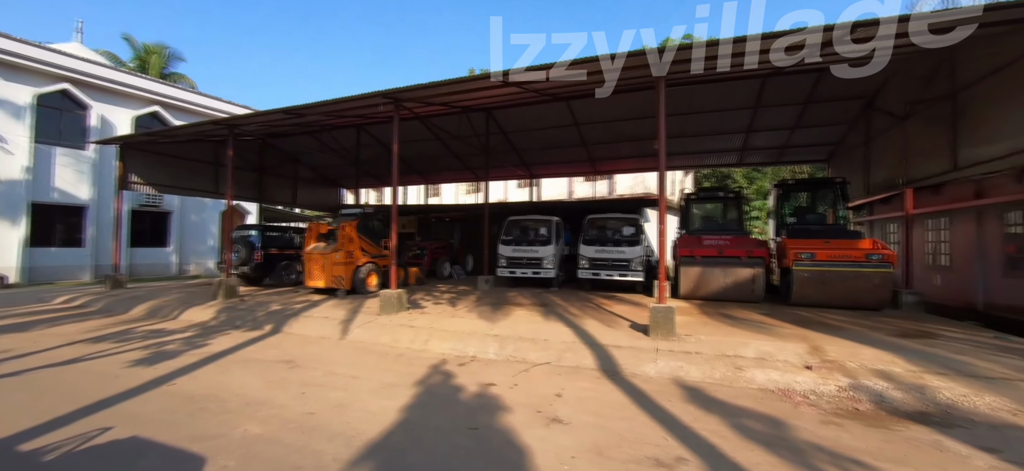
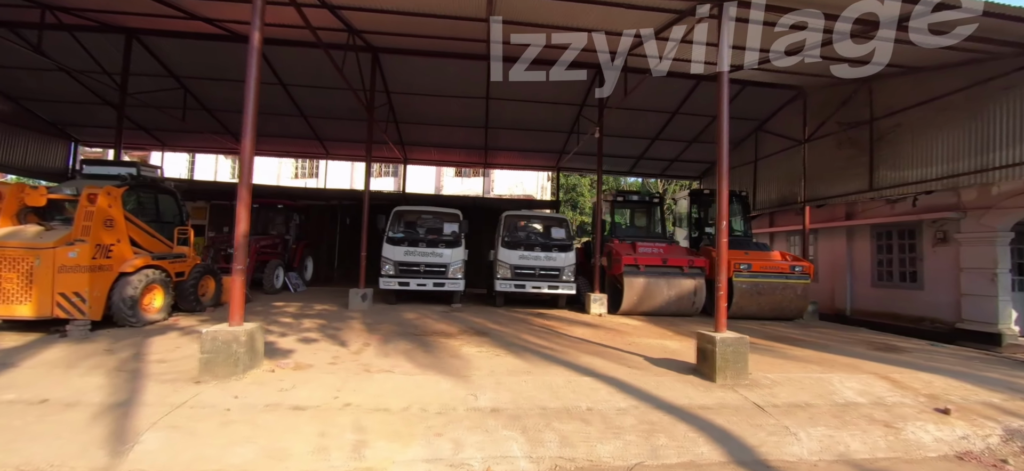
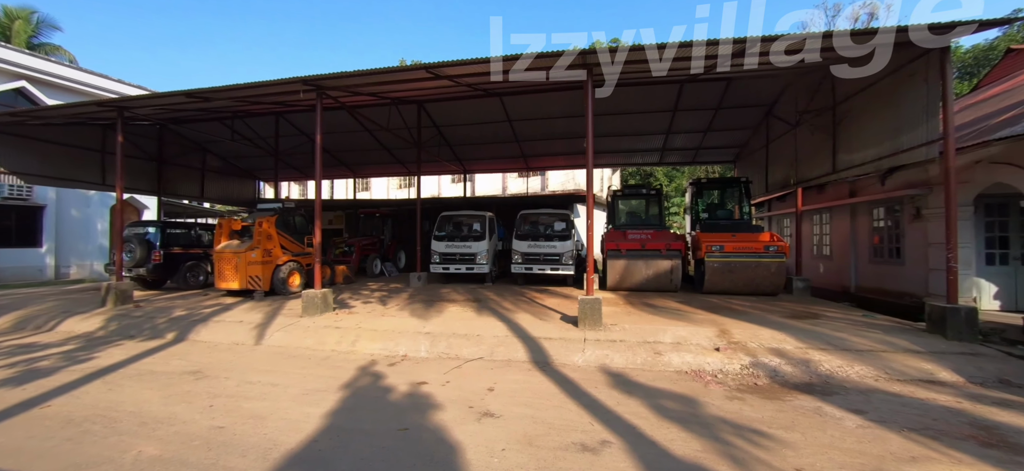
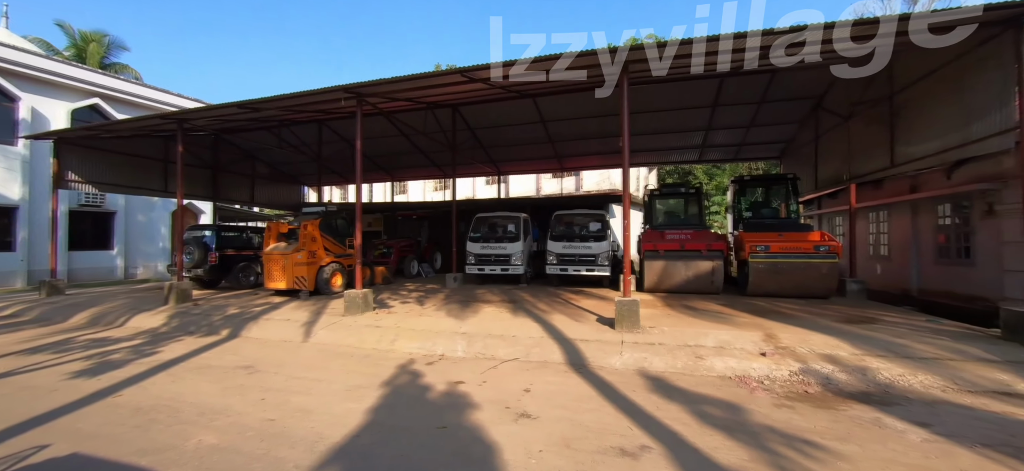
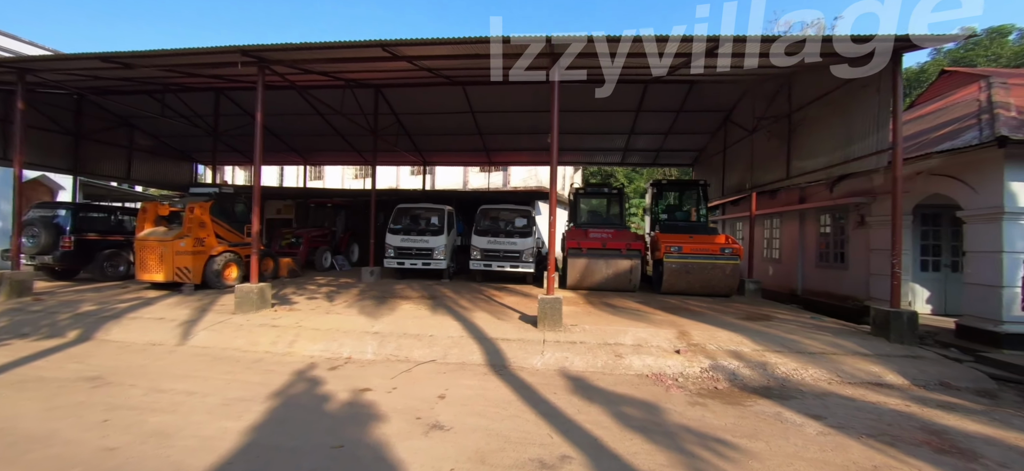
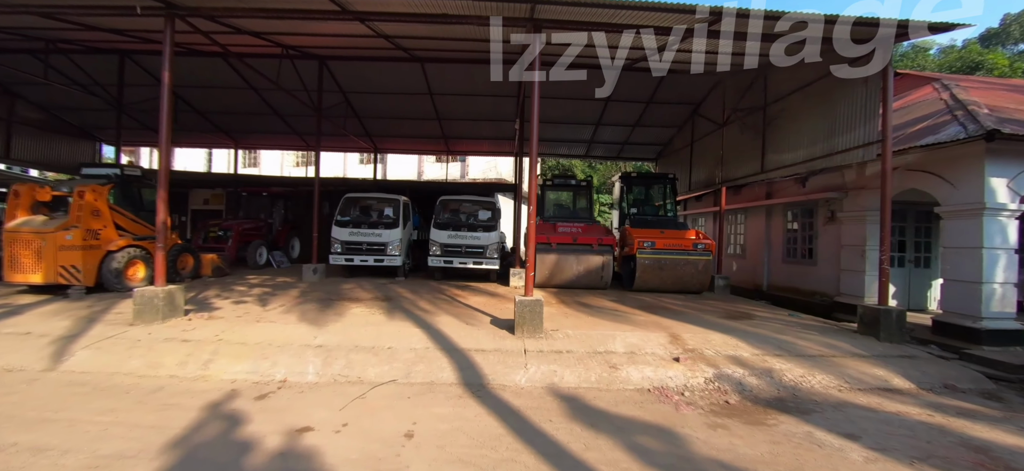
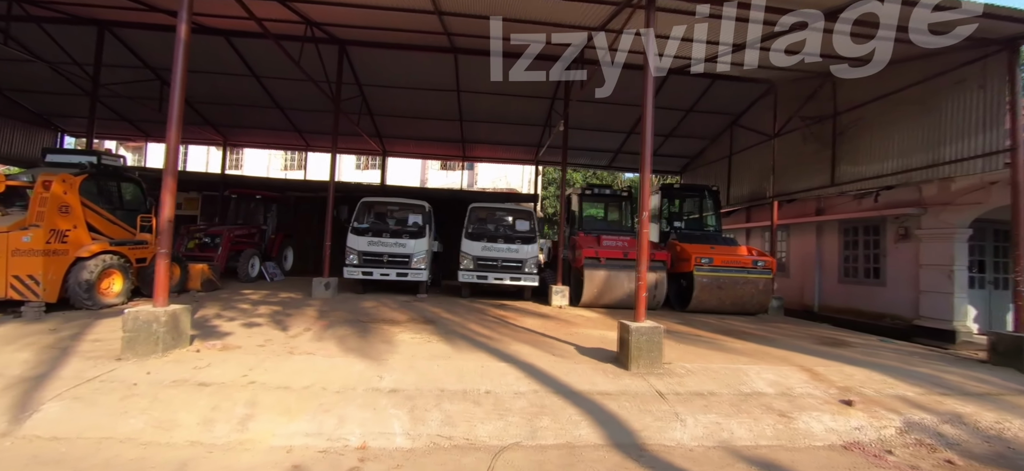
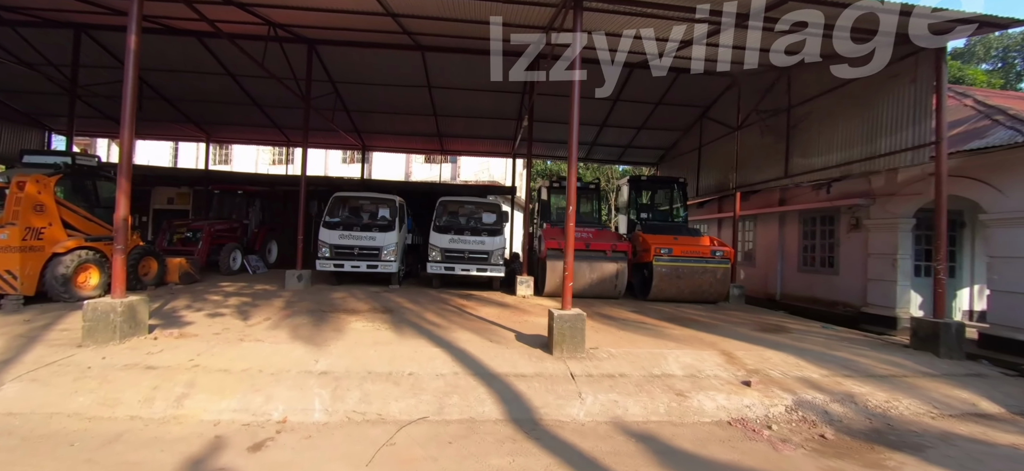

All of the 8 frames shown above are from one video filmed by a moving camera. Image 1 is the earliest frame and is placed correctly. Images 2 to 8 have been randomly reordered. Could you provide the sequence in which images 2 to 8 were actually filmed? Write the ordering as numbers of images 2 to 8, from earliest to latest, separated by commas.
4, 3, 5, 6, 8, 7, 2
